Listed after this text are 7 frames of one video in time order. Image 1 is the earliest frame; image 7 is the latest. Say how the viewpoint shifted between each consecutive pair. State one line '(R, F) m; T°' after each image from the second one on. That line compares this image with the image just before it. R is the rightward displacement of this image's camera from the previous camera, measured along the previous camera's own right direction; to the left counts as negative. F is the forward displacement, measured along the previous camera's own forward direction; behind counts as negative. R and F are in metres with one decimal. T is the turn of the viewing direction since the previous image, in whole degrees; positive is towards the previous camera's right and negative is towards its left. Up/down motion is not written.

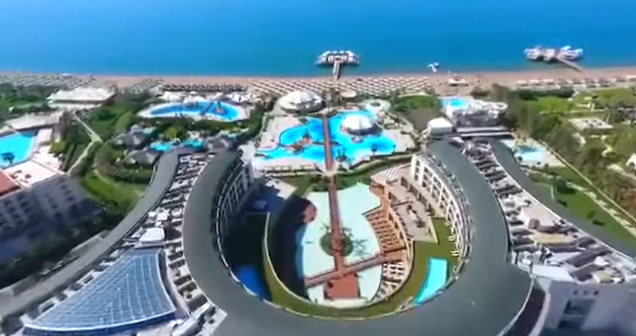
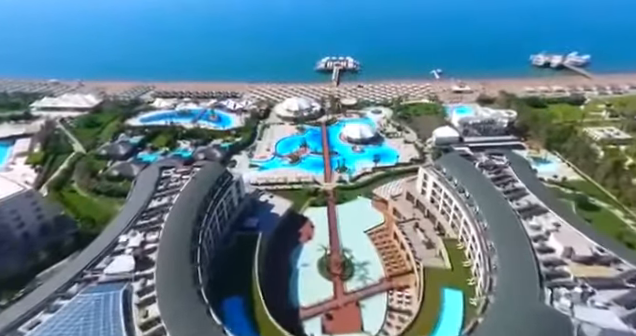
(+0.2, +5.9) m; 0°
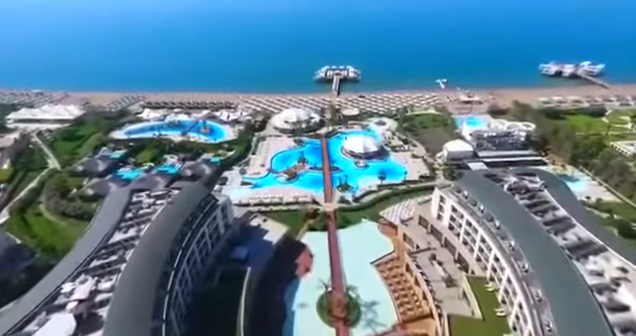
(0.0, +8.3) m; 0°
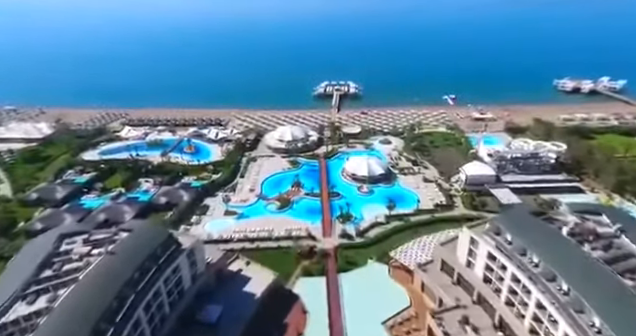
(+0.5, +11.5) m; 0°
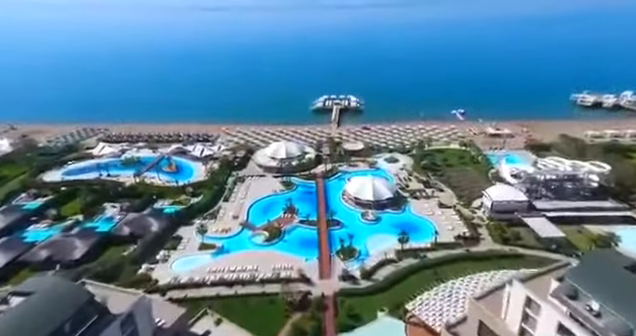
(+0.5, +11.5) m; 0°
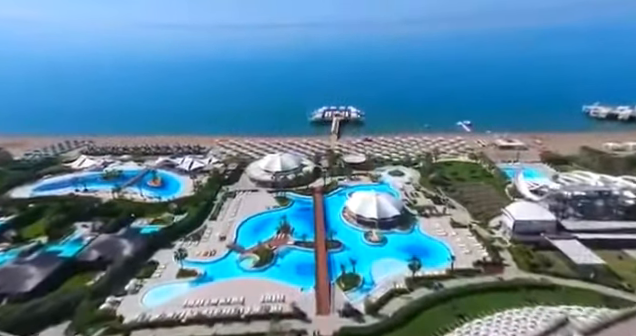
(+0.3, +7.1) m; 0°
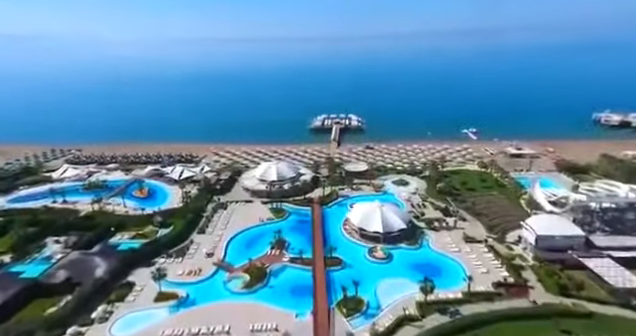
(+0.2, +5.5) m; 0°
